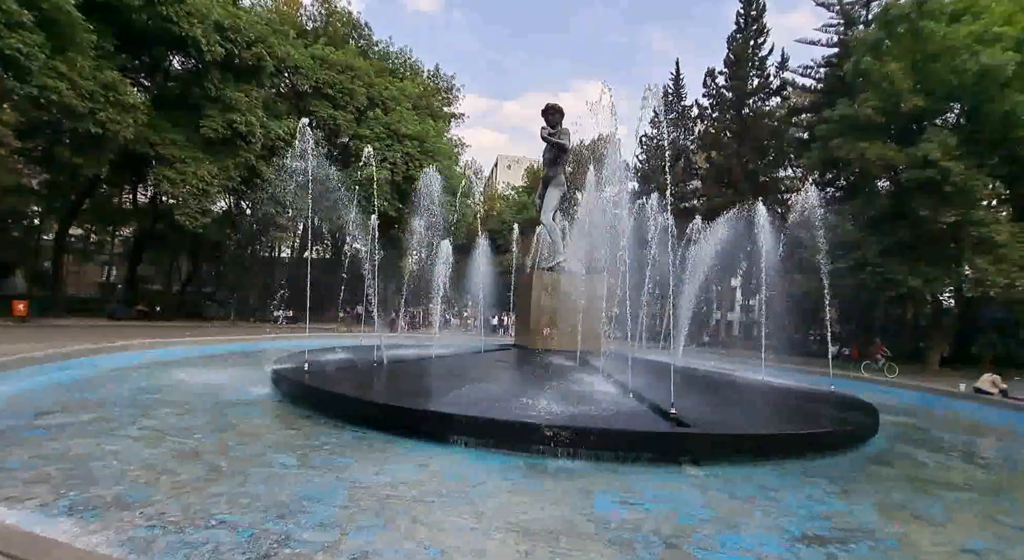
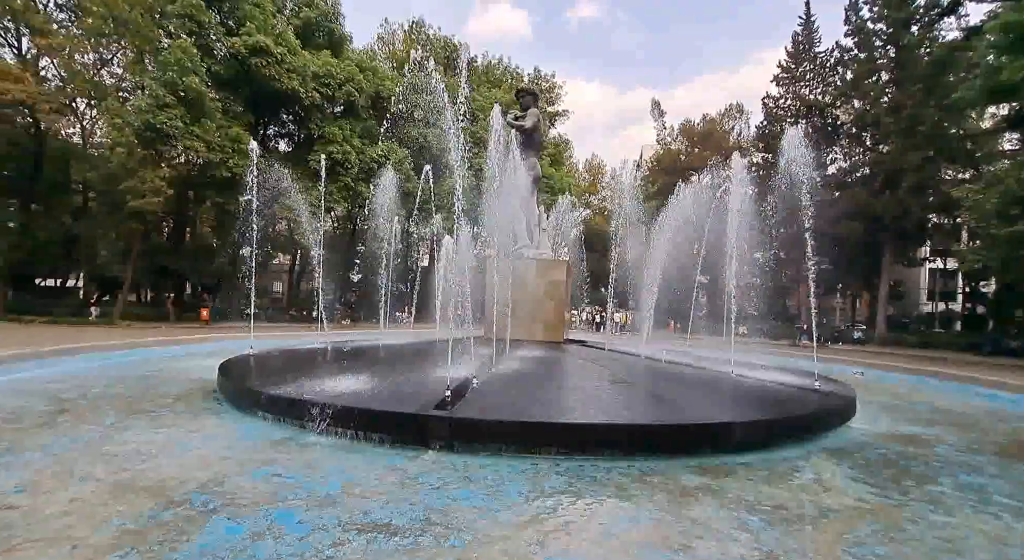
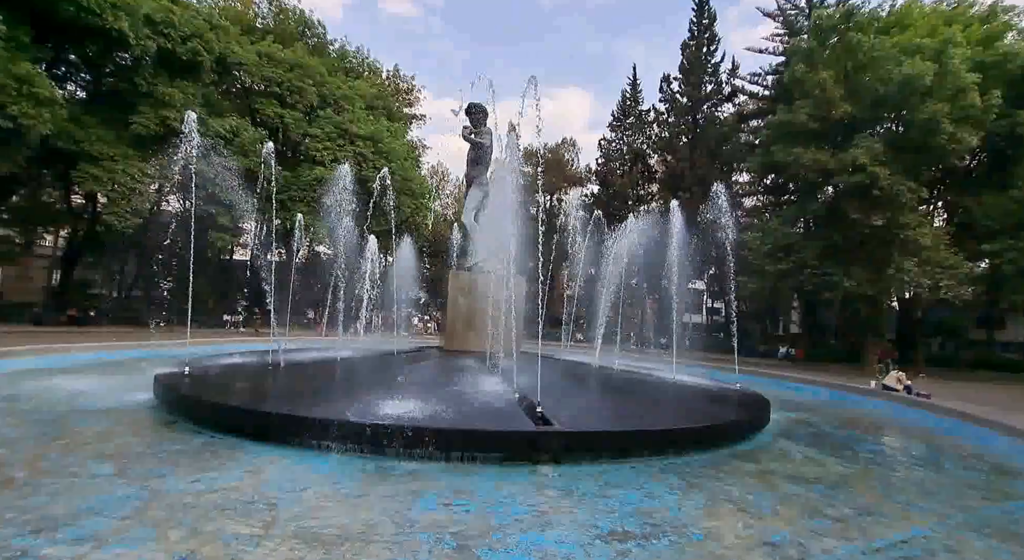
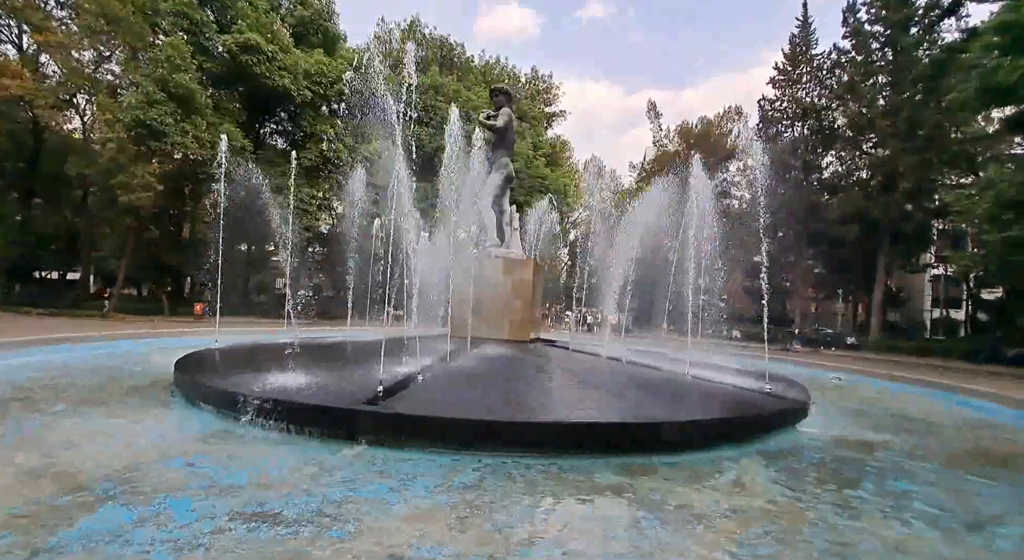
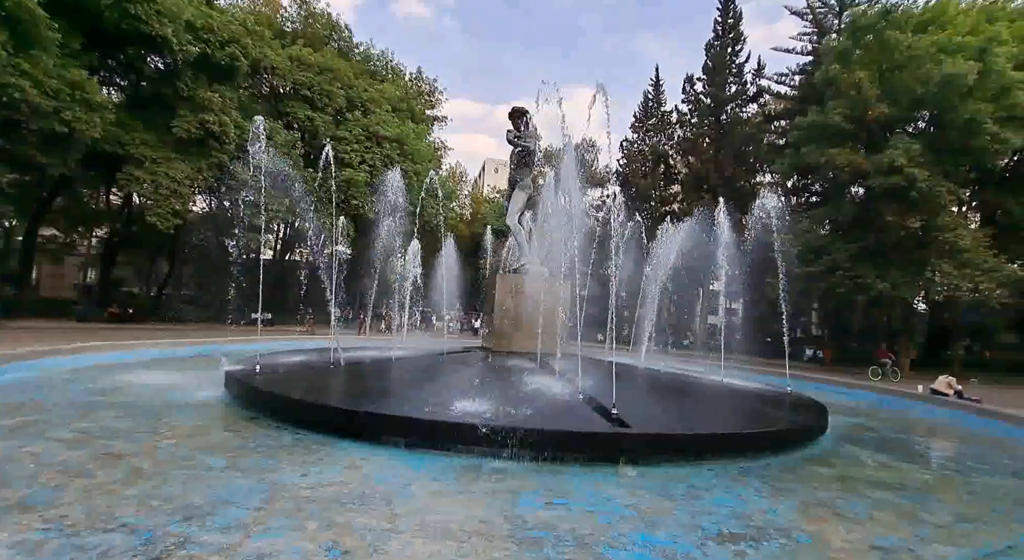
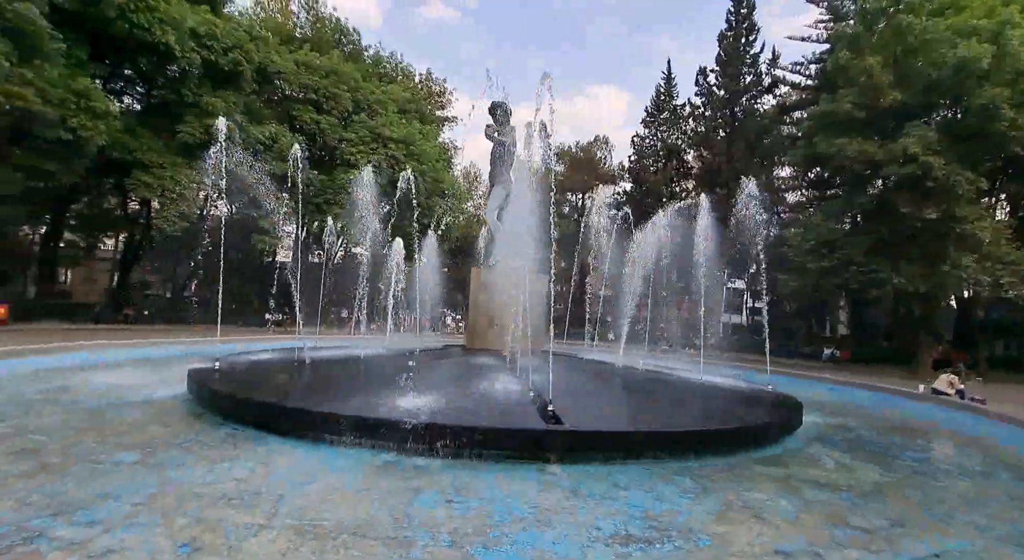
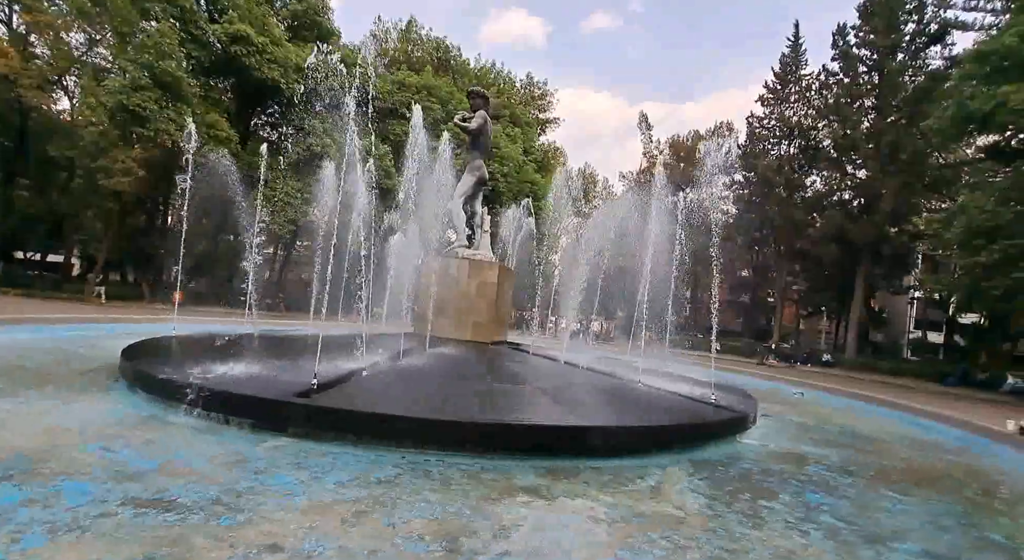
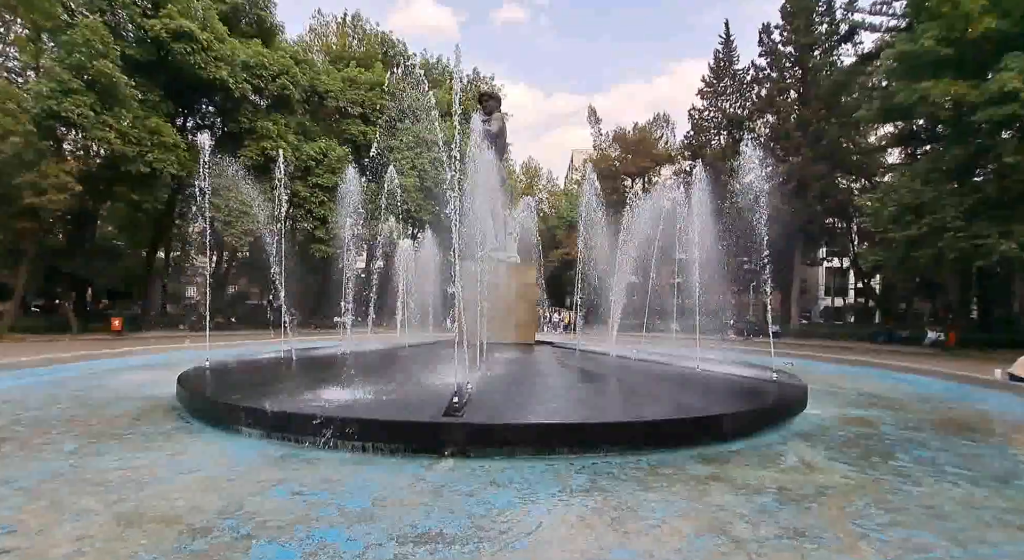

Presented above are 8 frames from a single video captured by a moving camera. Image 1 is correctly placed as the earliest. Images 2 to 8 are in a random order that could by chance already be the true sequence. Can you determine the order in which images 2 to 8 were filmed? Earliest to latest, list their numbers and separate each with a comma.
5, 3, 6, 8, 2, 4, 7
